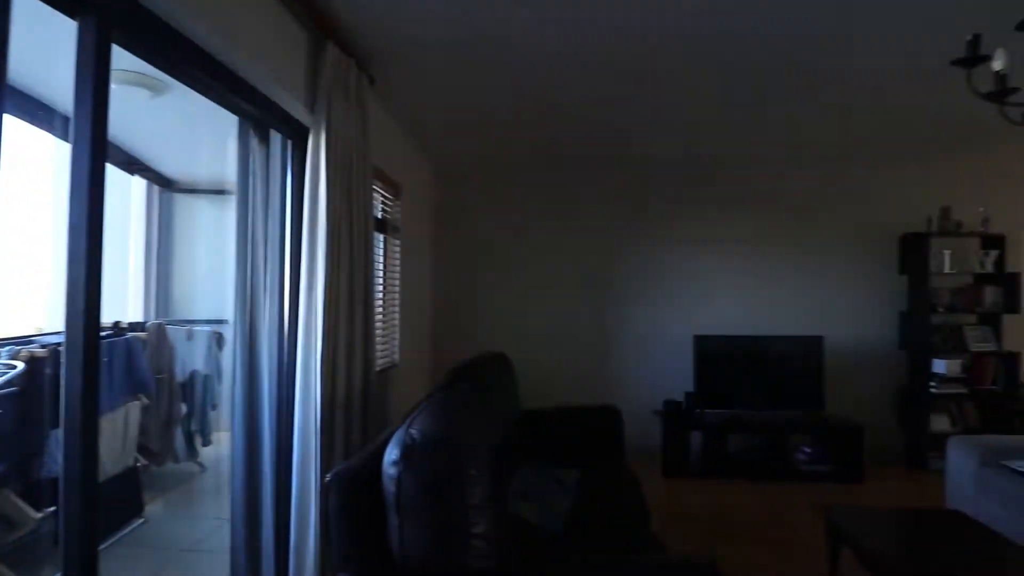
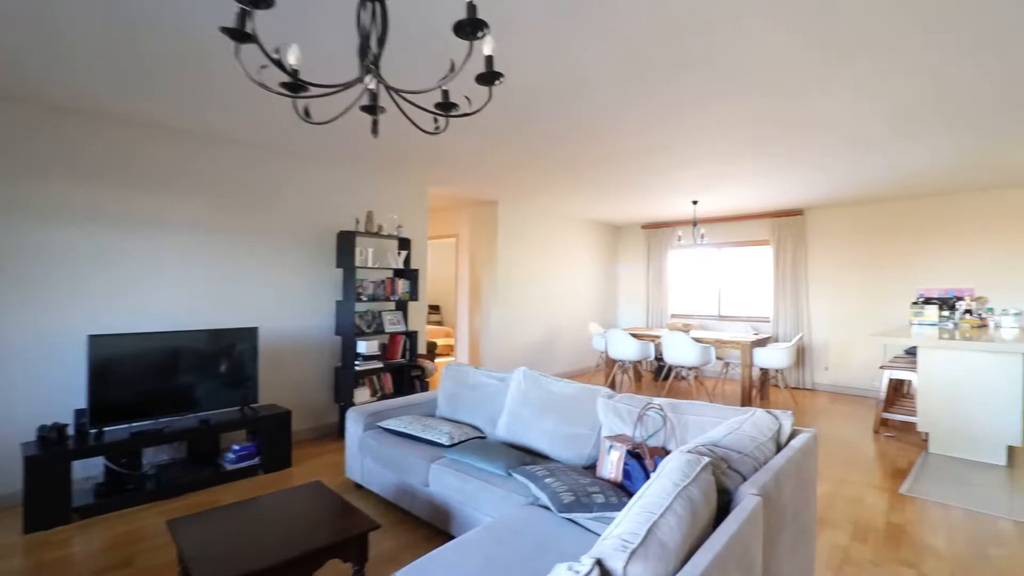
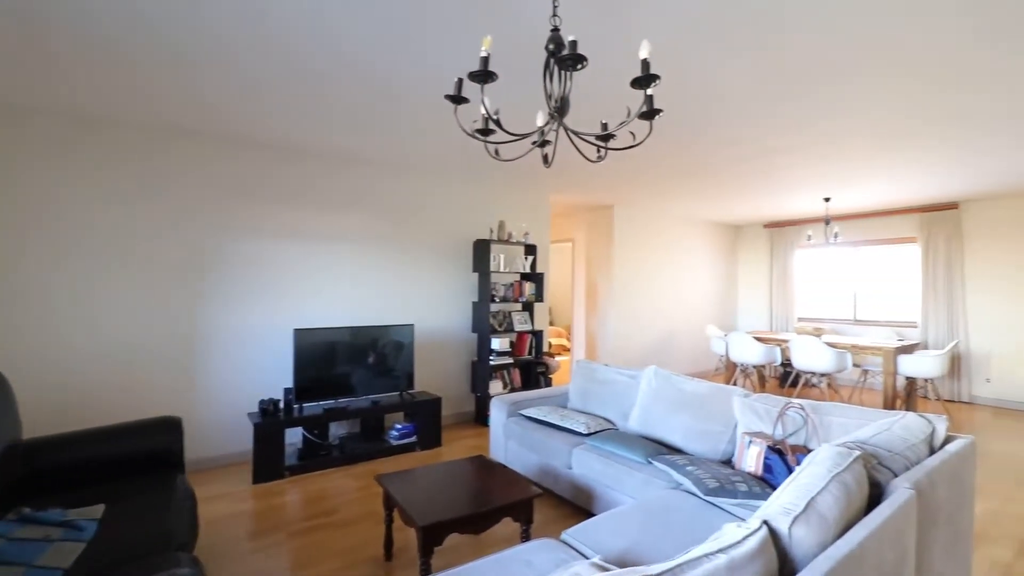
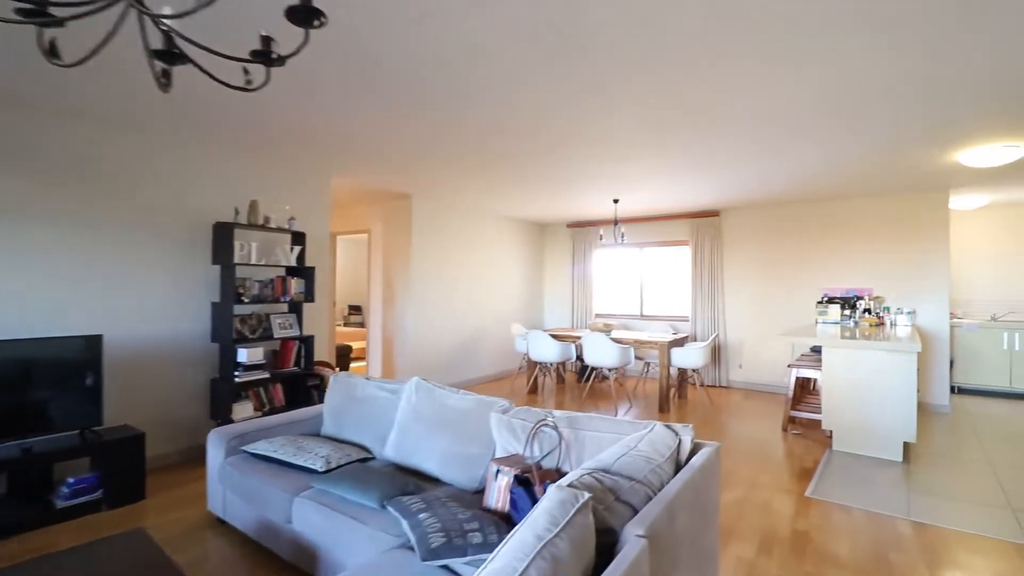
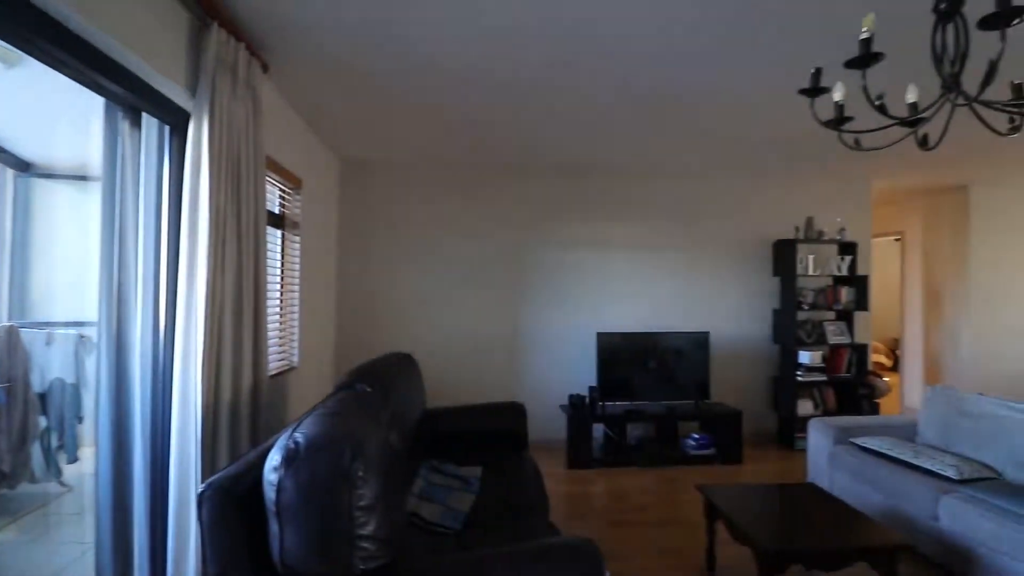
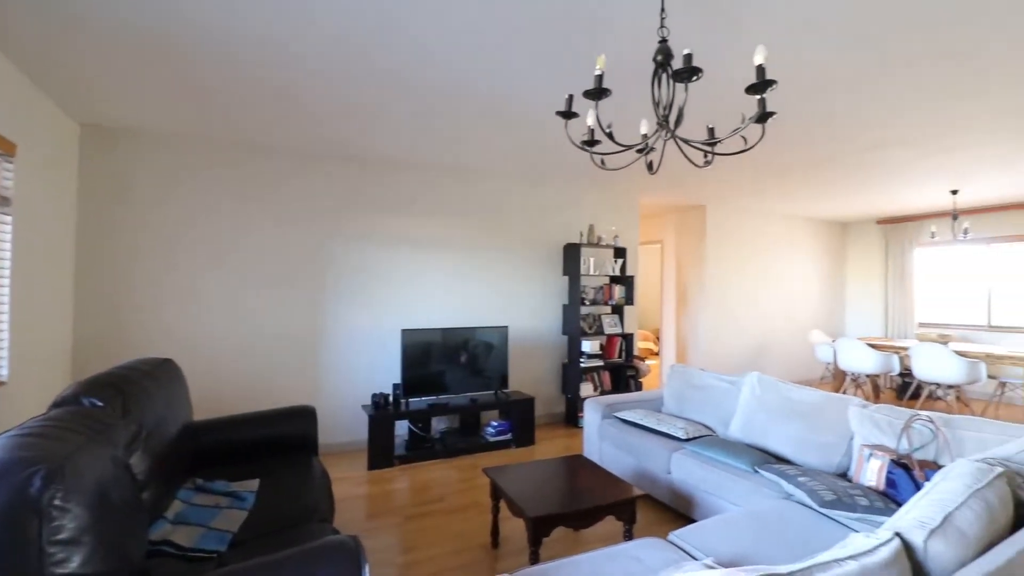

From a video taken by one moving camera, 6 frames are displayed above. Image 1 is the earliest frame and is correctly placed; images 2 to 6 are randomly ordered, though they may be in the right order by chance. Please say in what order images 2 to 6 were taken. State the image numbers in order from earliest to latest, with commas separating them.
5, 6, 3, 2, 4
